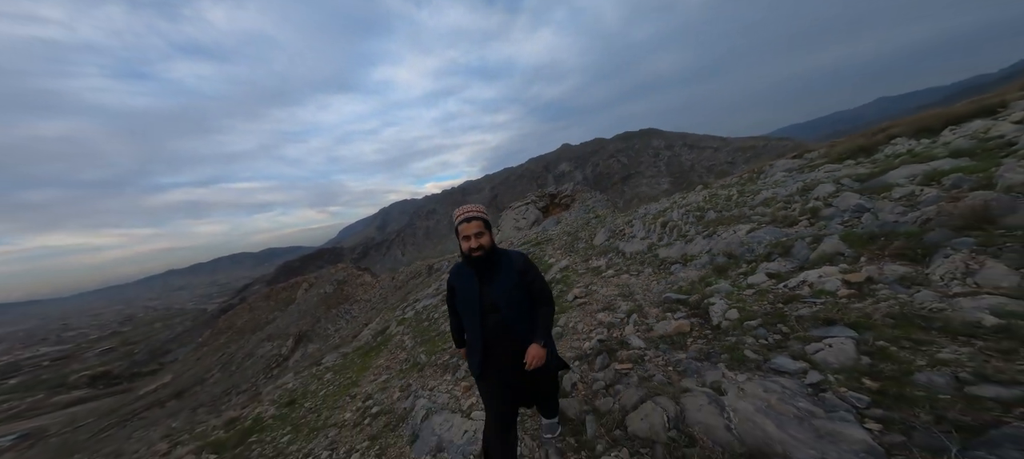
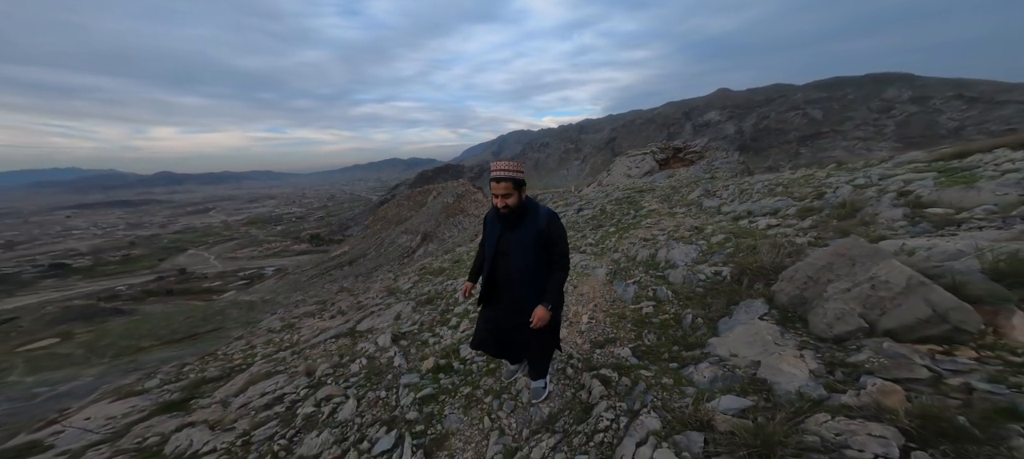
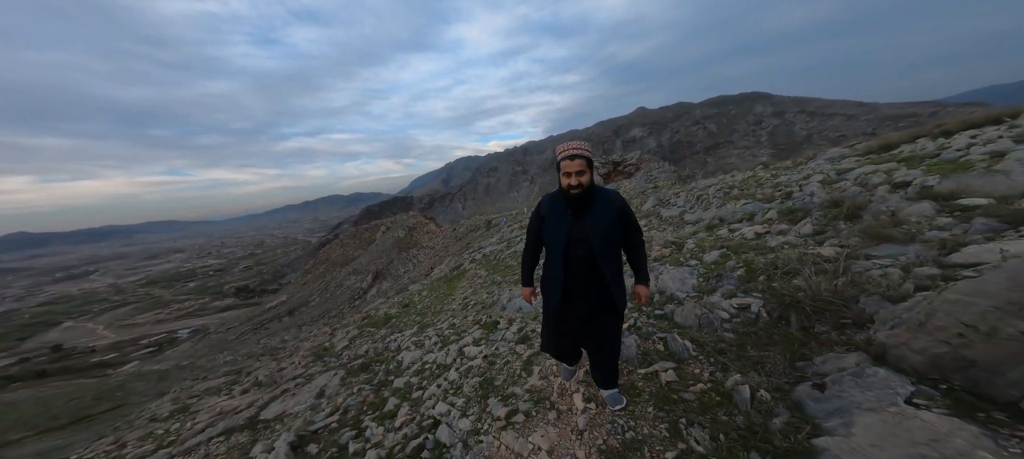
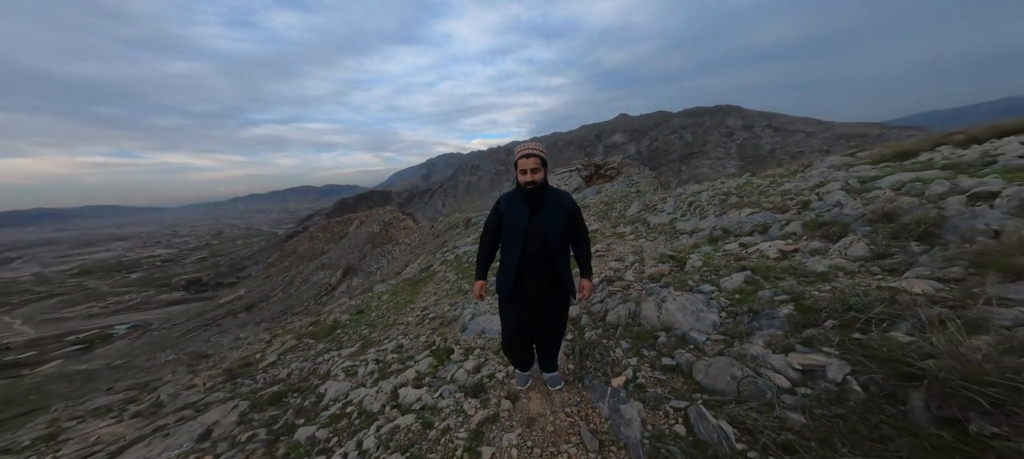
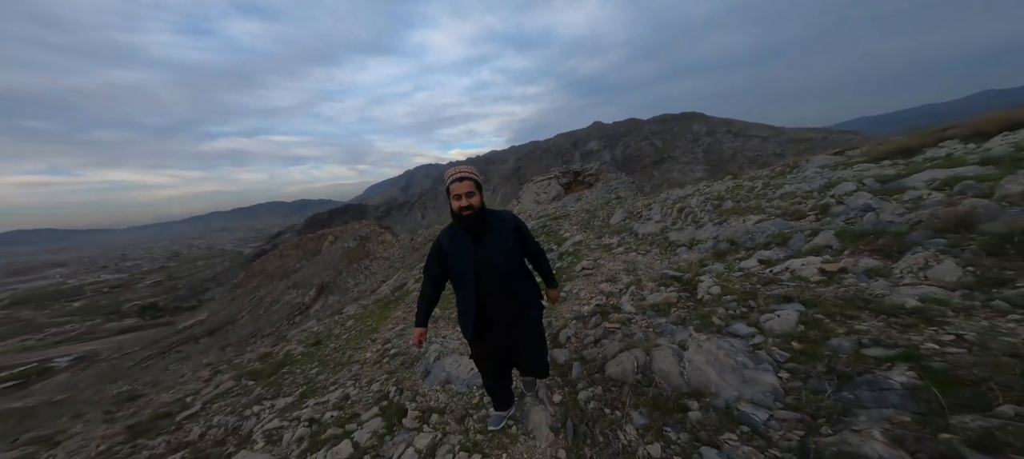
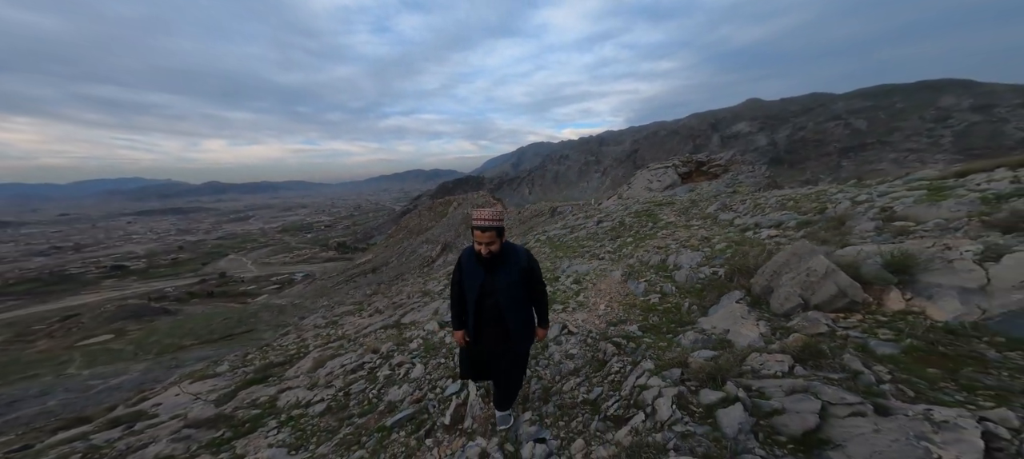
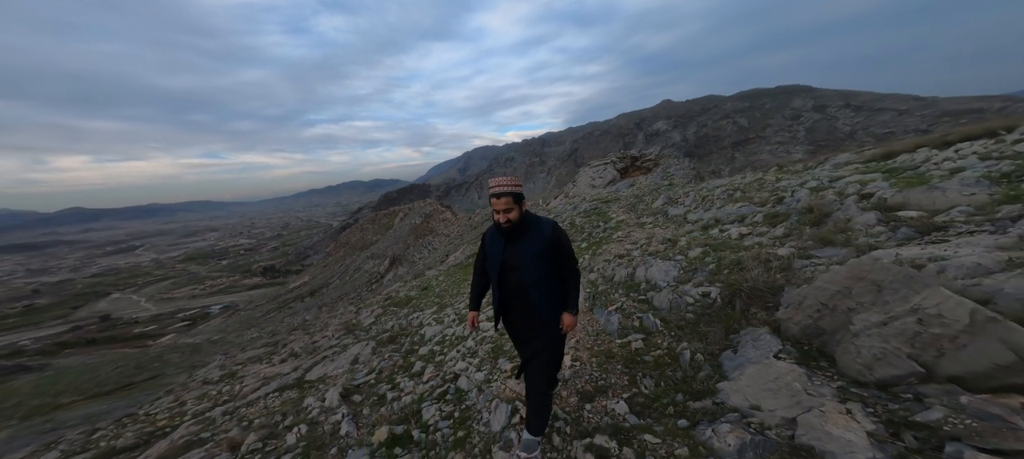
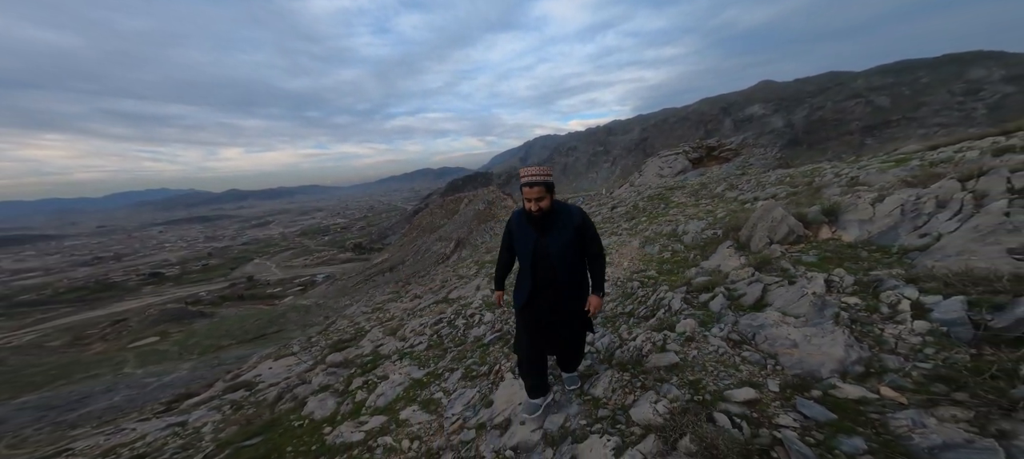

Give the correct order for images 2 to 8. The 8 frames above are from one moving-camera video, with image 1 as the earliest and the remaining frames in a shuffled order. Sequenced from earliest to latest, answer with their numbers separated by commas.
5, 4, 3, 7, 2, 6, 8
